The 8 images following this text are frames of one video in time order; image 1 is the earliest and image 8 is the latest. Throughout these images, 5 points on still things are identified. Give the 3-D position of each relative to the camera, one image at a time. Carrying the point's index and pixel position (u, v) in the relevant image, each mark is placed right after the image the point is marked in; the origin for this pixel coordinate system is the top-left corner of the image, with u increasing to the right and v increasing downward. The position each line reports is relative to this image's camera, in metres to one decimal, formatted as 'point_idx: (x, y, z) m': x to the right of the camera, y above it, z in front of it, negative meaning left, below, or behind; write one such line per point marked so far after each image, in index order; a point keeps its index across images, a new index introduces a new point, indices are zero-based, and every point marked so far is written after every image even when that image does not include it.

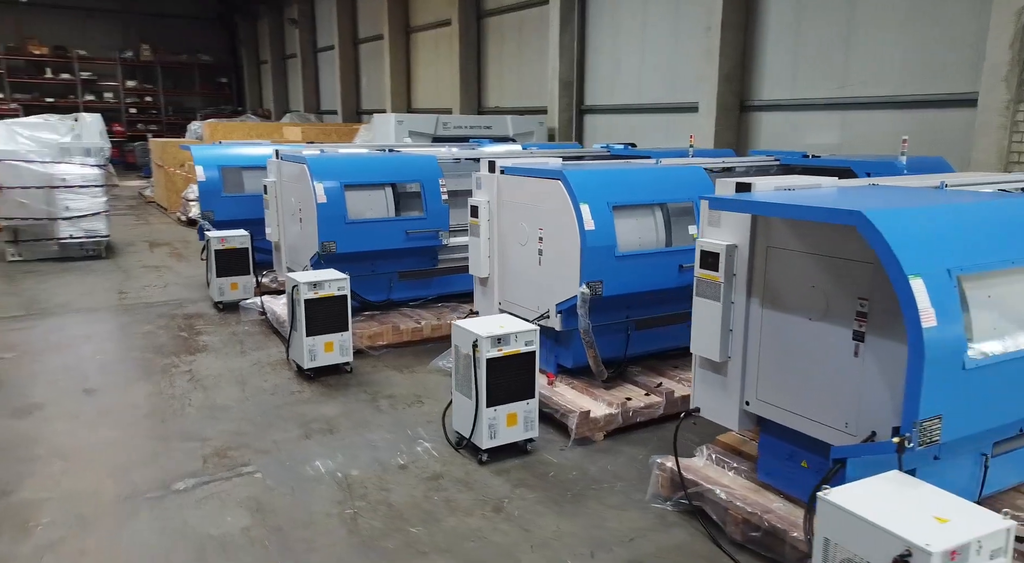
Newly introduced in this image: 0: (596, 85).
0: (+1.2, +2.8, +10.8) m
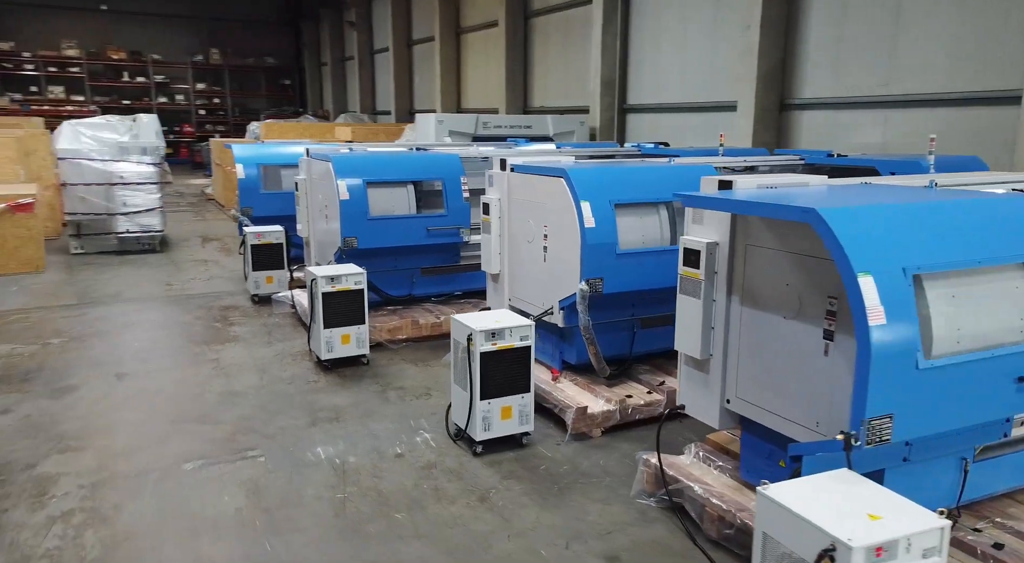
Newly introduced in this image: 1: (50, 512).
0: (+1.8, +2.8, +10.7) m
1: (-1.8, -0.9, +3.0) m
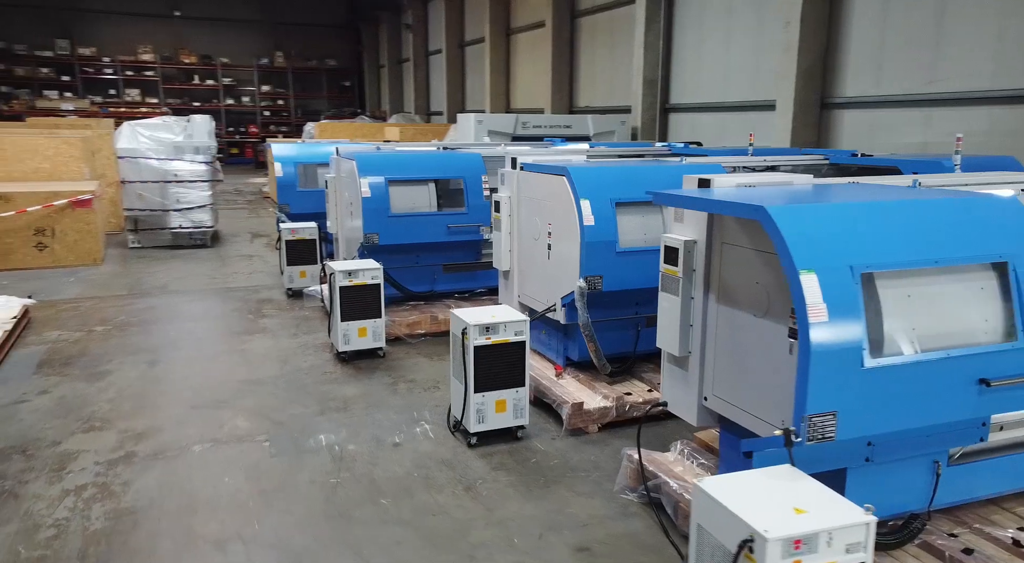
0: (+2.4, +2.8, +10.6) m
1: (-1.9, -0.9, +3.2) m
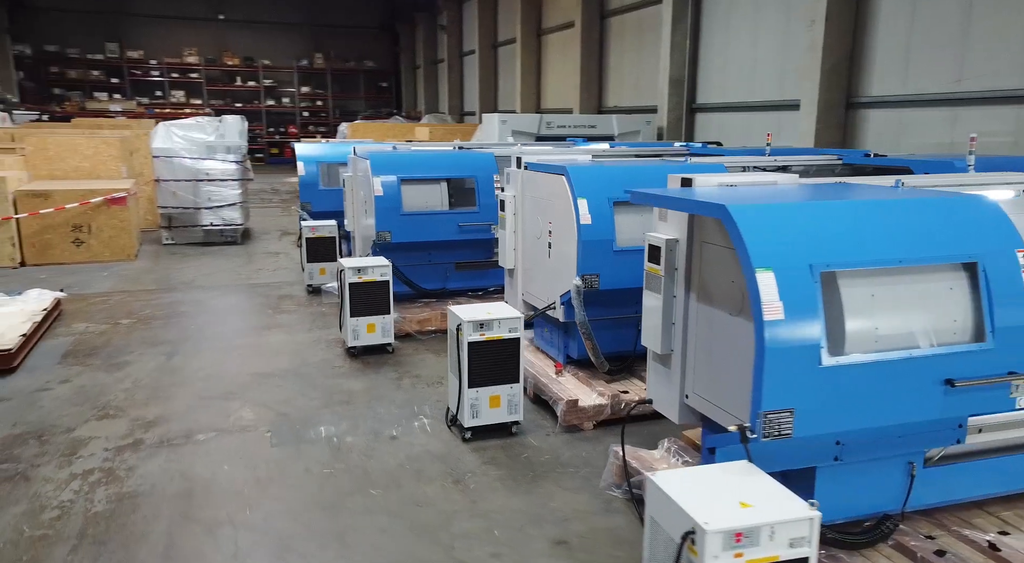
0: (+2.8, +2.8, +10.5) m
1: (-2.0, -0.8, +3.3) m
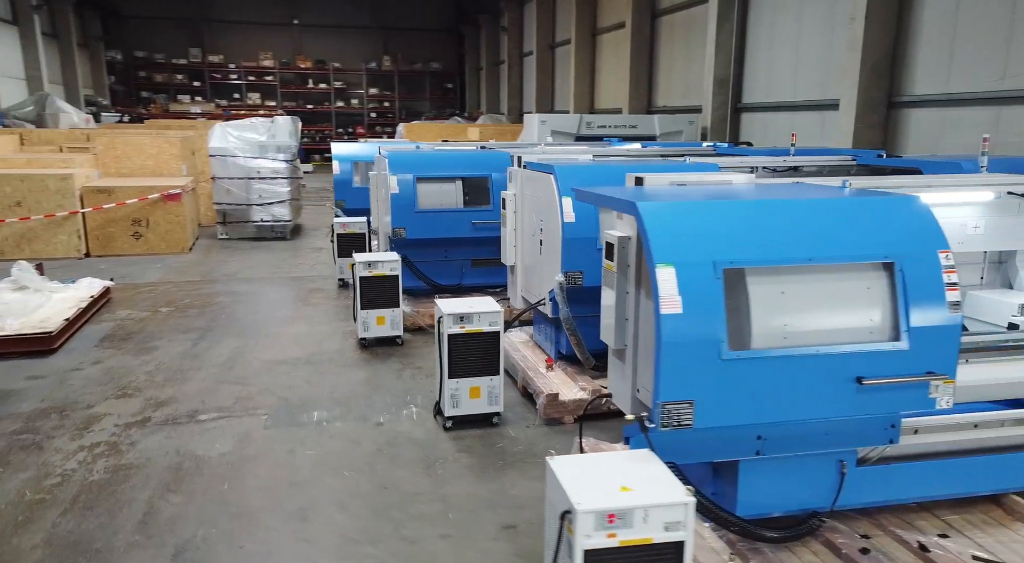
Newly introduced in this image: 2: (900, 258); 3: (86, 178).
0: (+3.4, +2.8, +10.3) m
1: (-2.1, -0.8, +3.6) m
2: (+1.1, +0.1, +2.1) m
3: (-5.2, +1.3, +9.2) m
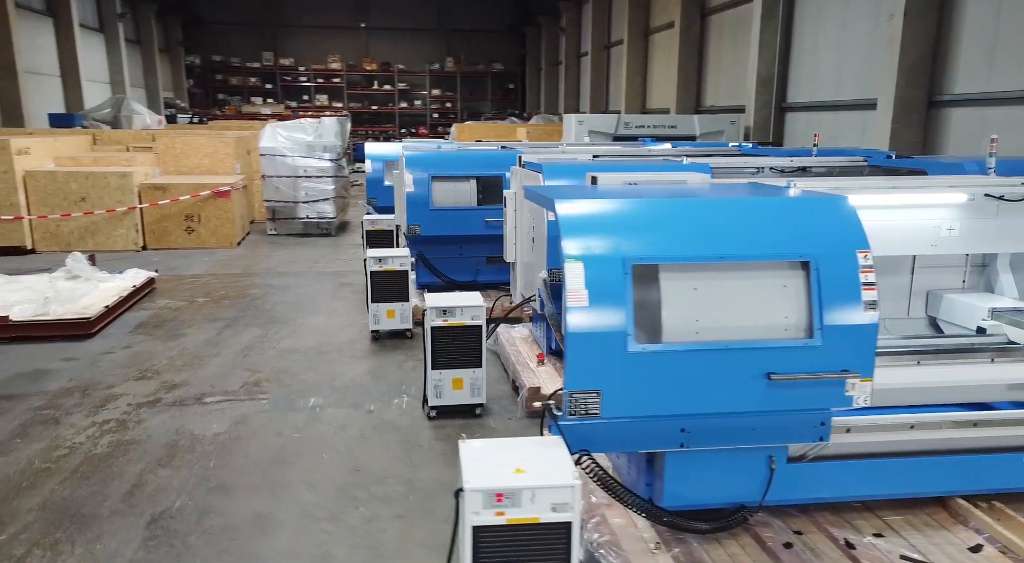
0: (+3.9, +2.7, +10.1) m
1: (-2.2, -0.7, +3.9) m
2: (+0.9, +0.1, +2.2) m
3: (-4.8, +1.4, +9.7) m
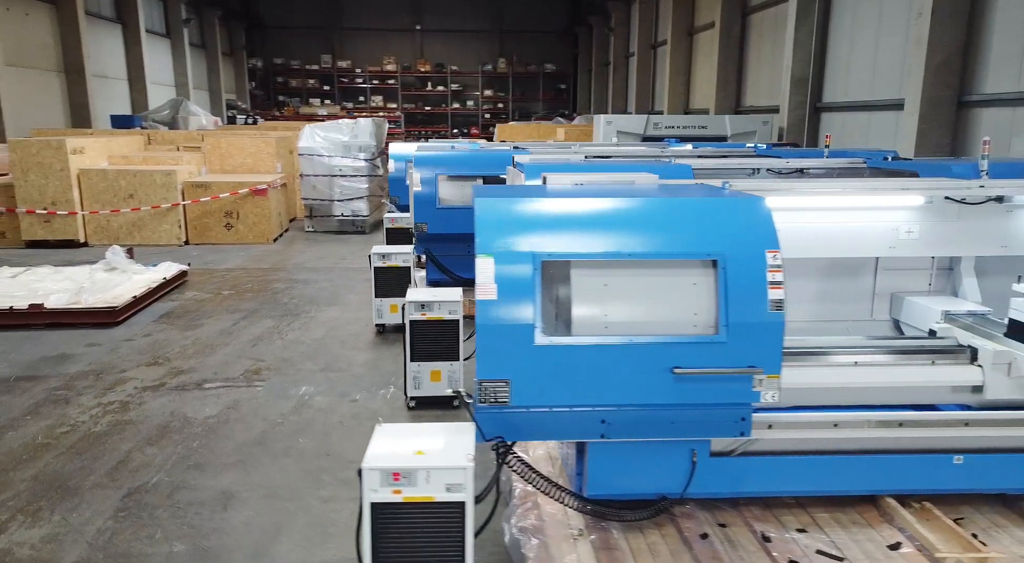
0: (+4.3, +2.7, +9.9) m
1: (-2.3, -0.7, +4.2) m
2: (+0.6, +0.1, +2.2) m
3: (-4.4, +1.5, +10.2) m
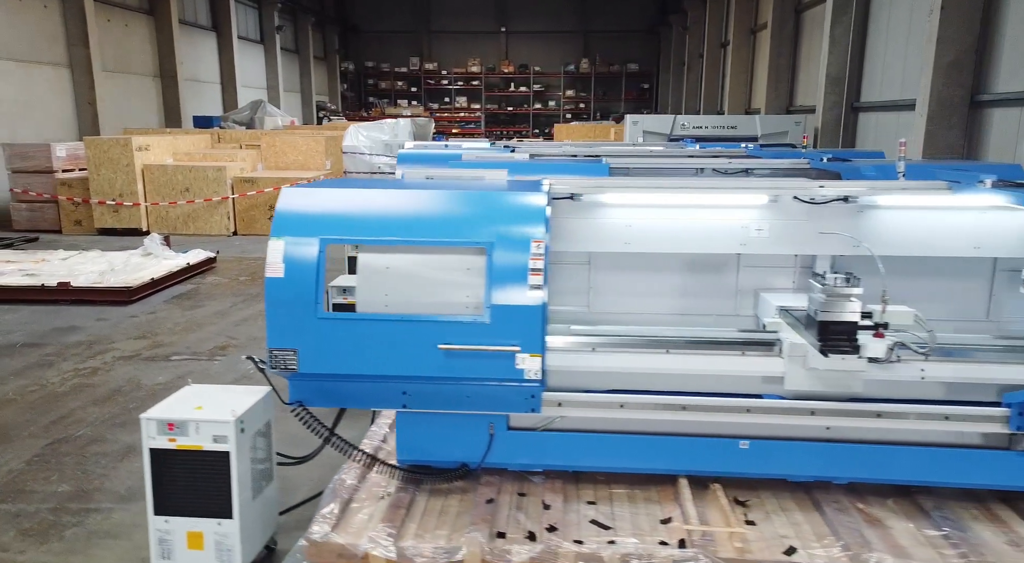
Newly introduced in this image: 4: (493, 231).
0: (+4.6, +2.6, +9.6) m
1: (-2.8, -0.5, +4.8) m
2: (-0.1, +0.1, +2.4) m
3: (-4.1, +1.6, +11.0) m
4: (-0.1, +0.2, +2.4) m
